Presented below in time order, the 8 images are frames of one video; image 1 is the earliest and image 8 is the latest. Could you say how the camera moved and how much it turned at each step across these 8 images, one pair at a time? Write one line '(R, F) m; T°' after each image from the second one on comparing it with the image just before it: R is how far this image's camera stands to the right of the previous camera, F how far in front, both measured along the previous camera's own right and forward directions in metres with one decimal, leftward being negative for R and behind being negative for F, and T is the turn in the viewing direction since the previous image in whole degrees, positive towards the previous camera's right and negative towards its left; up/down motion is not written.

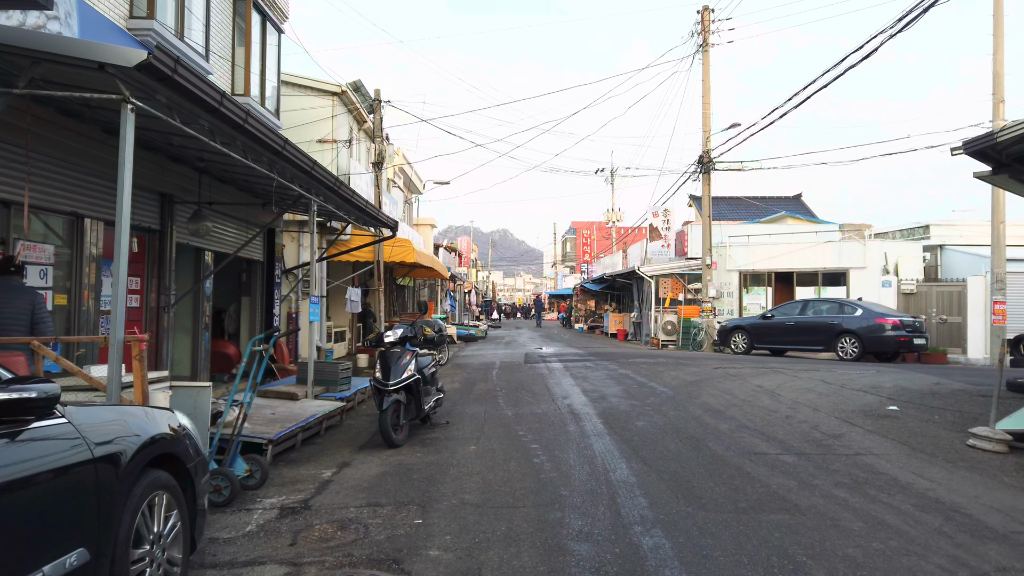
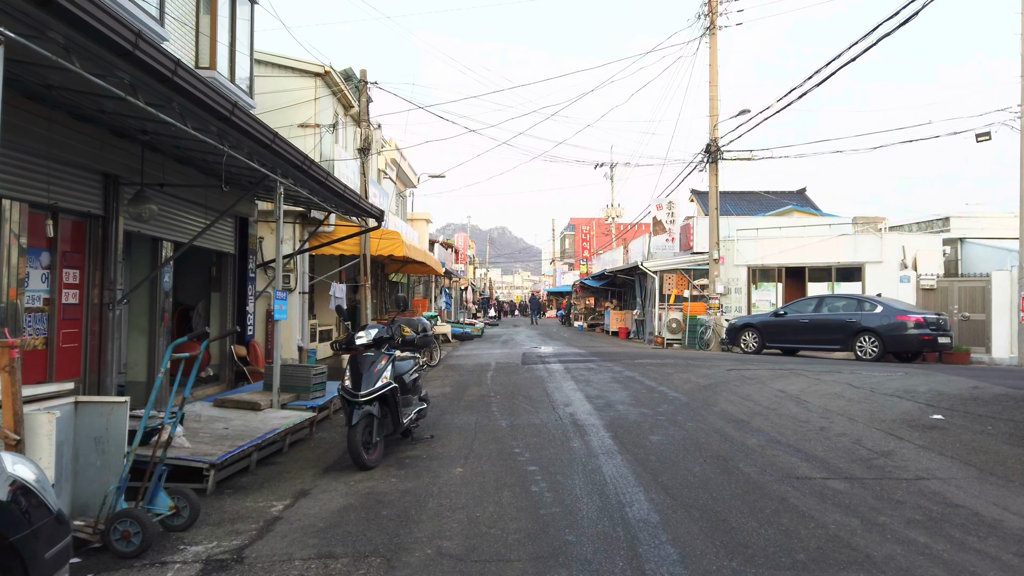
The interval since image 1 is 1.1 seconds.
(0.0, +1.0) m; 0°
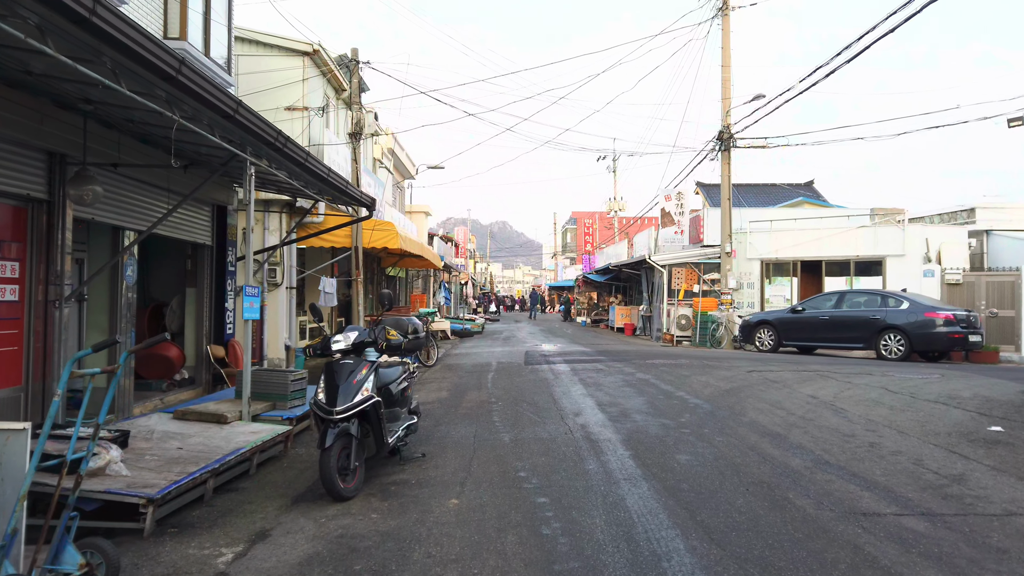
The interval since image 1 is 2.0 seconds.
(0.0, +0.9) m; 0°
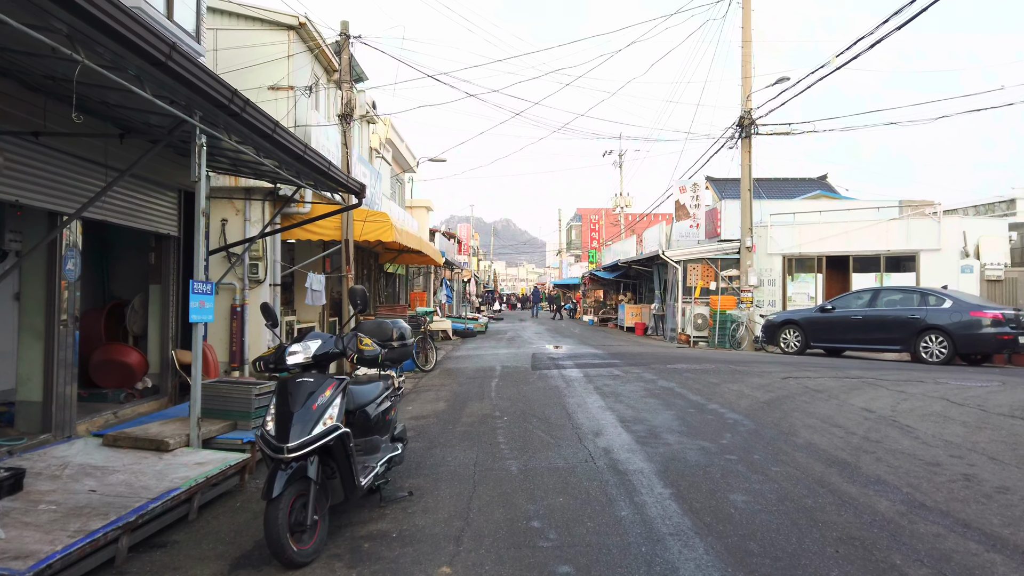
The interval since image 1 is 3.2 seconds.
(0.0, +1.1) m; 0°
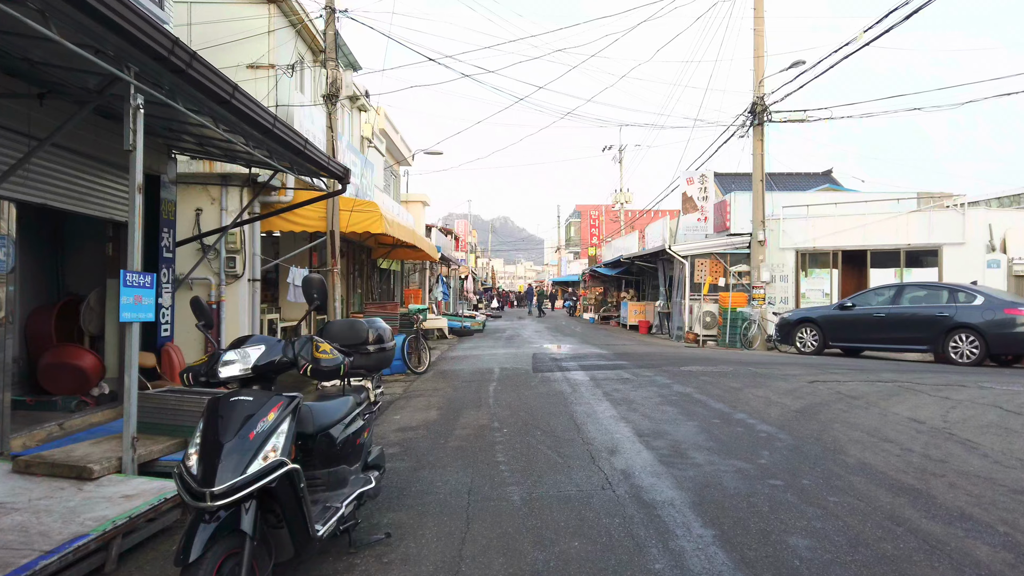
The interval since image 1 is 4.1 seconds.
(0.0, +0.9) m; 0°
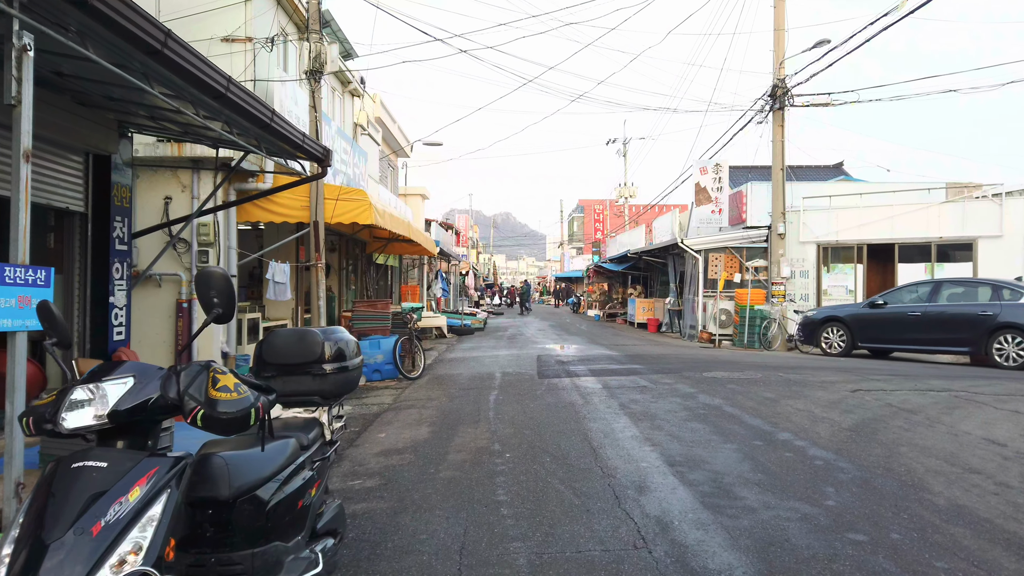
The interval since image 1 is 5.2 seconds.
(0.0, +1.0) m; 0°
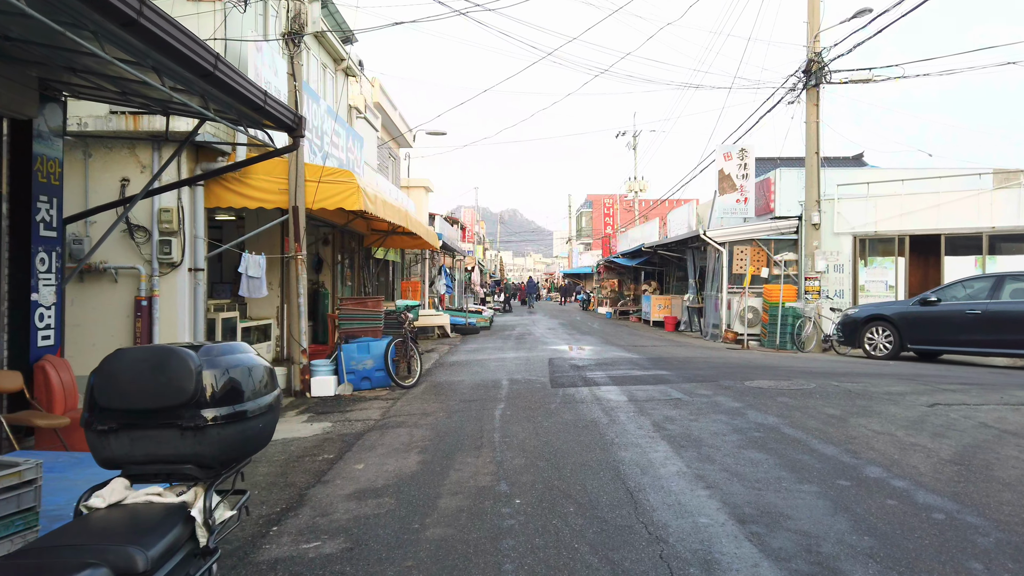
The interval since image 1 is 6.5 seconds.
(0.0, +1.2) m; -1°
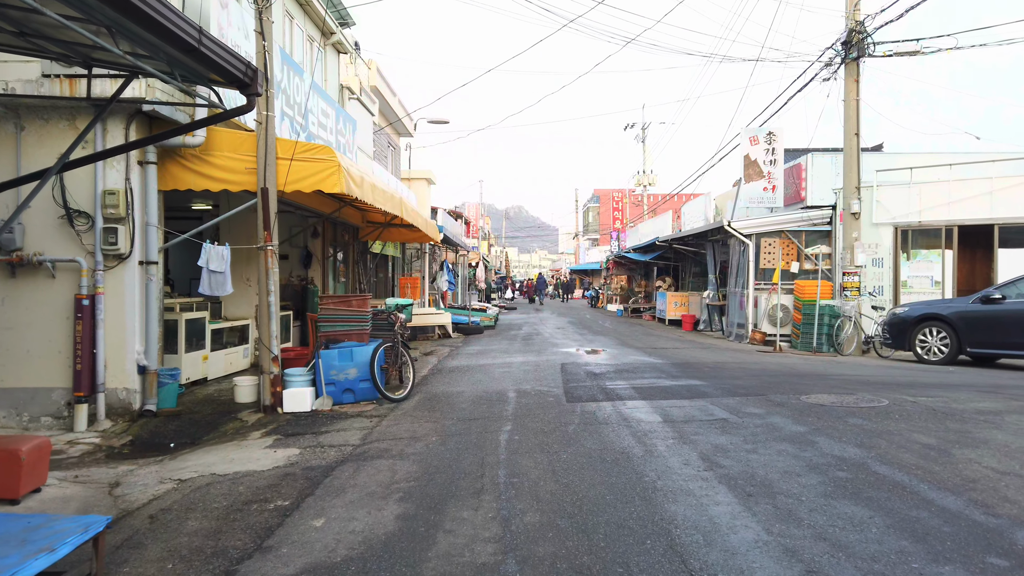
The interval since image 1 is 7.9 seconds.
(0.0, +1.2) m; 0°
